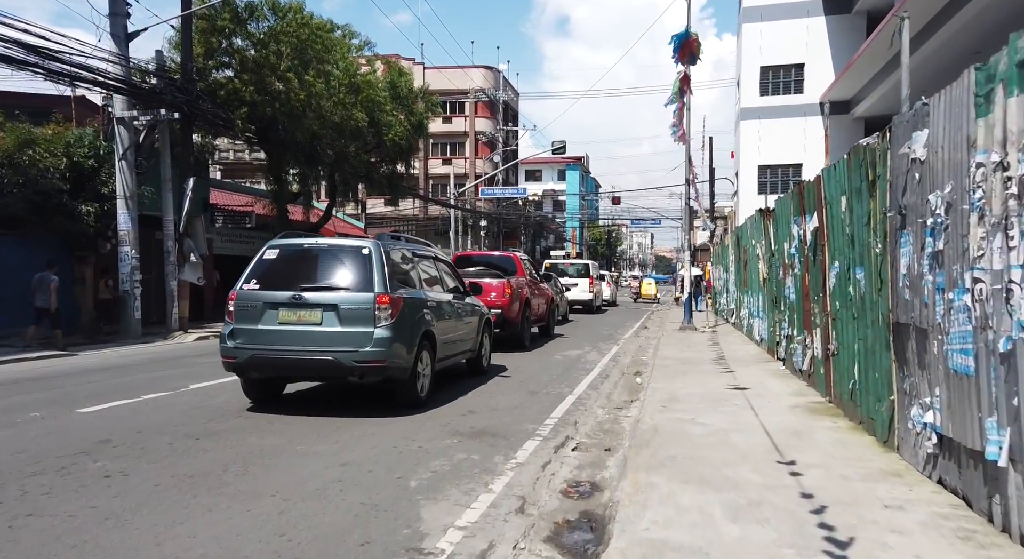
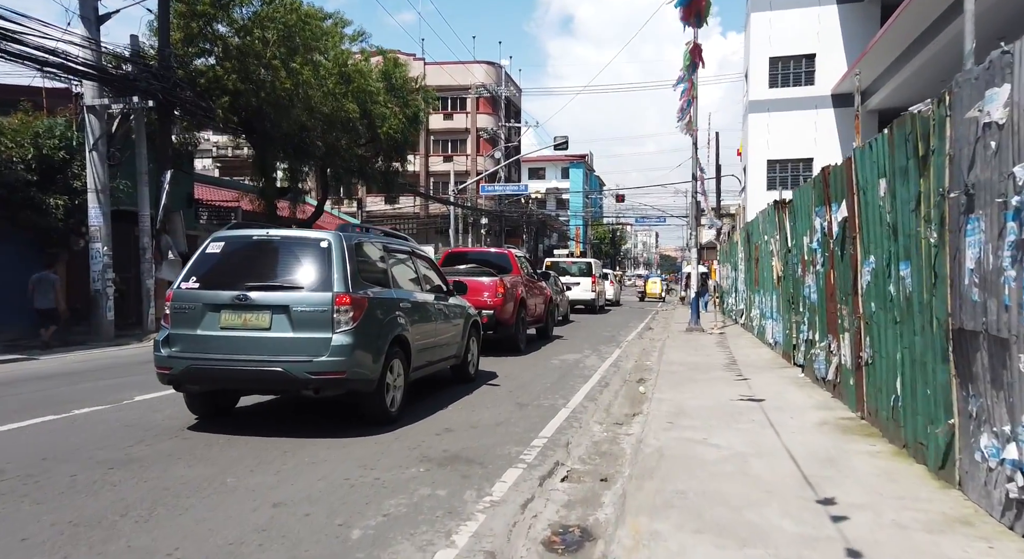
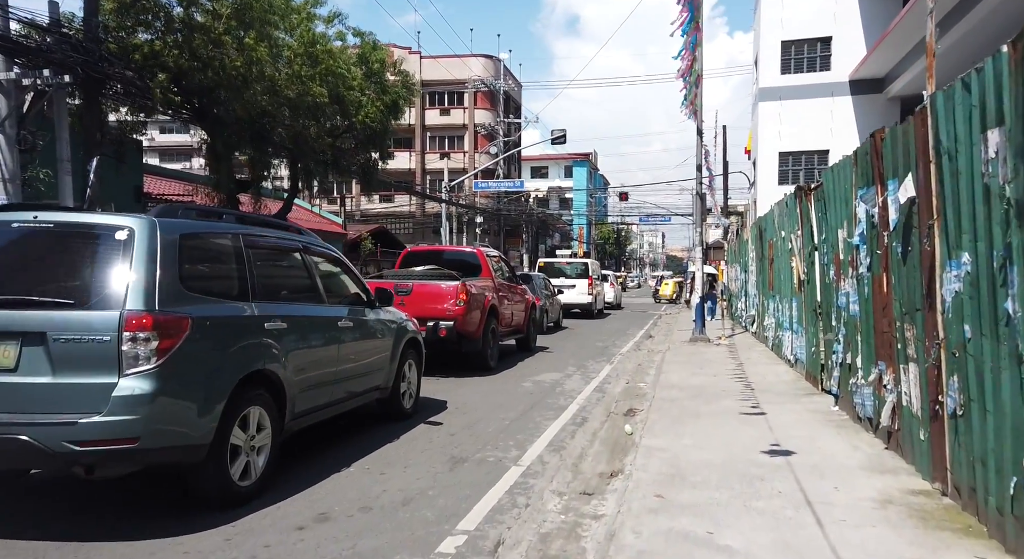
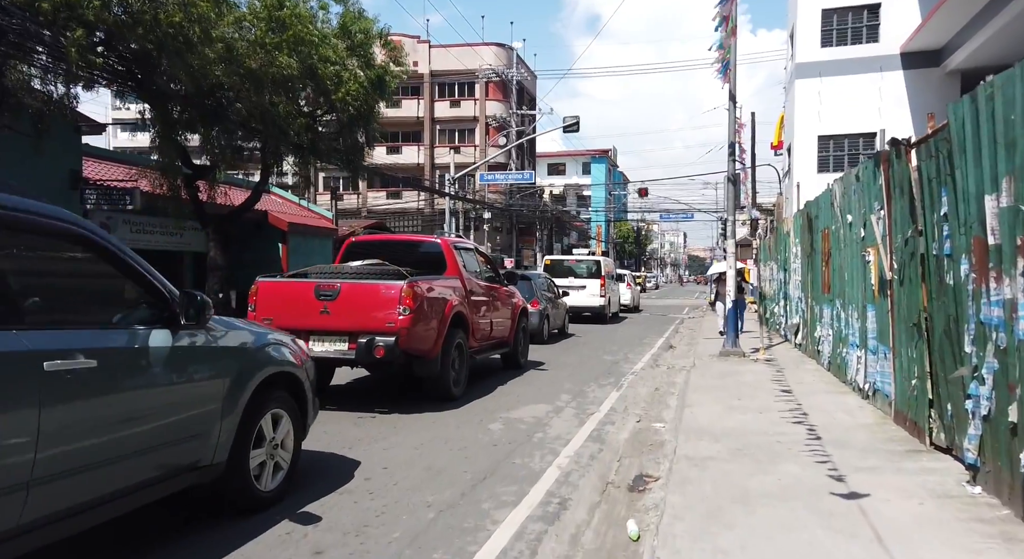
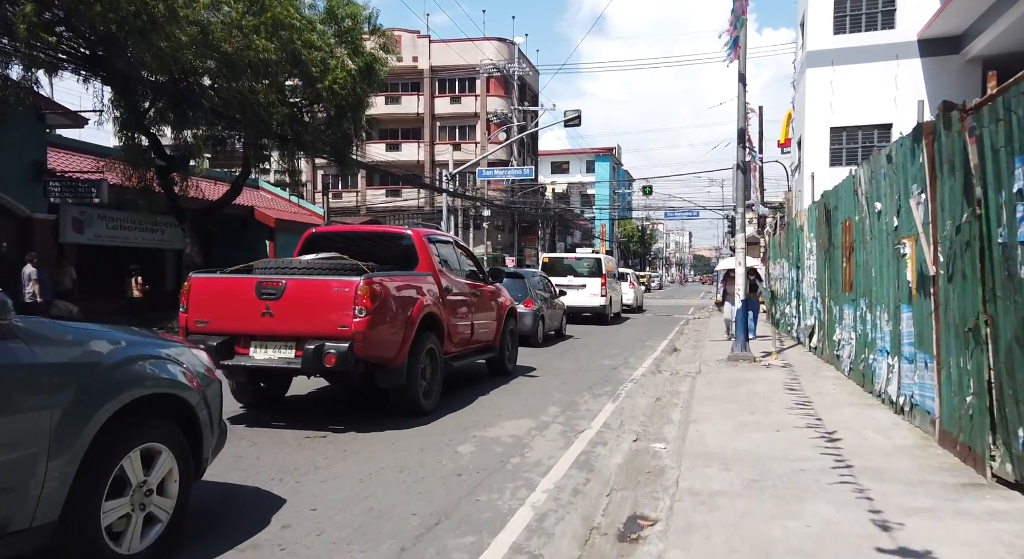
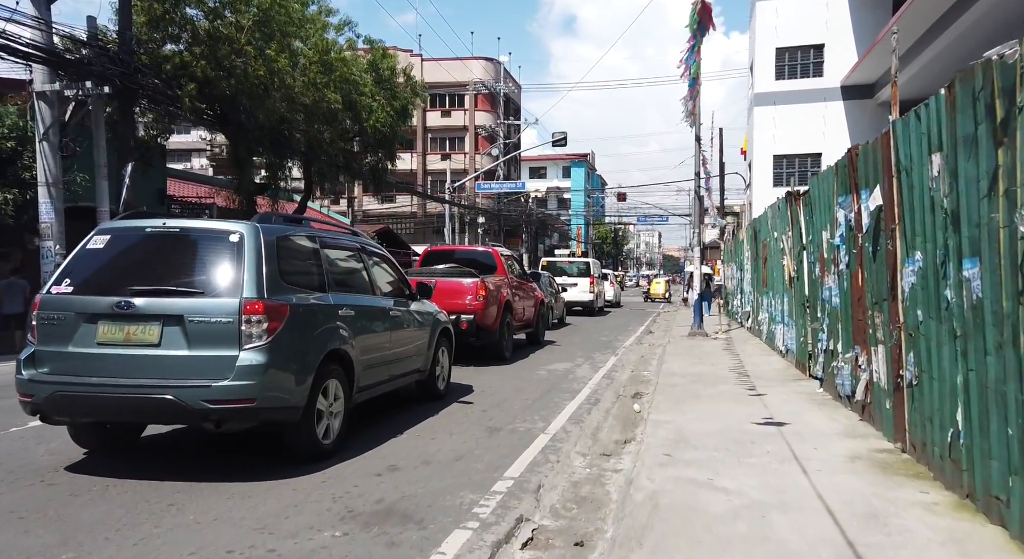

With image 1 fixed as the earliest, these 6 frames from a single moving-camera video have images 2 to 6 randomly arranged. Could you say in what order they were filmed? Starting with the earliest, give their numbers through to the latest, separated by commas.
2, 6, 3, 4, 5
